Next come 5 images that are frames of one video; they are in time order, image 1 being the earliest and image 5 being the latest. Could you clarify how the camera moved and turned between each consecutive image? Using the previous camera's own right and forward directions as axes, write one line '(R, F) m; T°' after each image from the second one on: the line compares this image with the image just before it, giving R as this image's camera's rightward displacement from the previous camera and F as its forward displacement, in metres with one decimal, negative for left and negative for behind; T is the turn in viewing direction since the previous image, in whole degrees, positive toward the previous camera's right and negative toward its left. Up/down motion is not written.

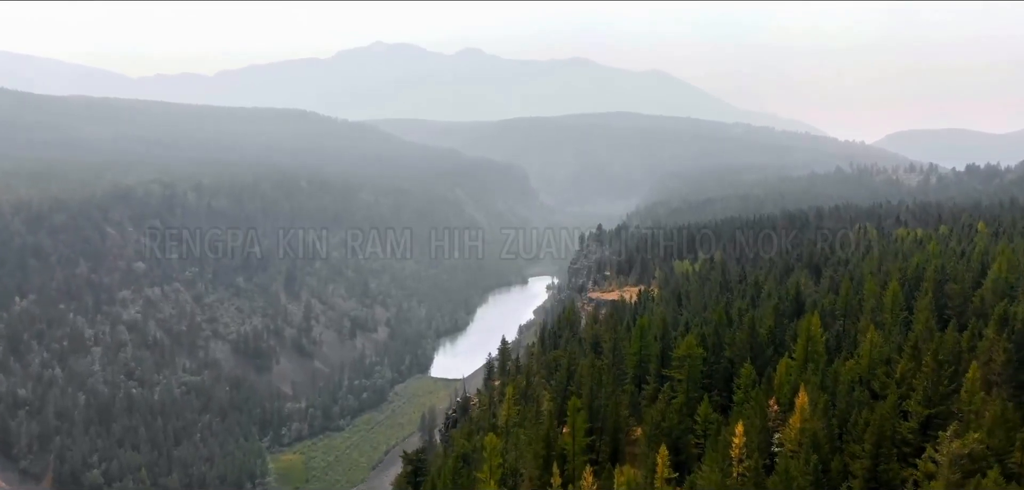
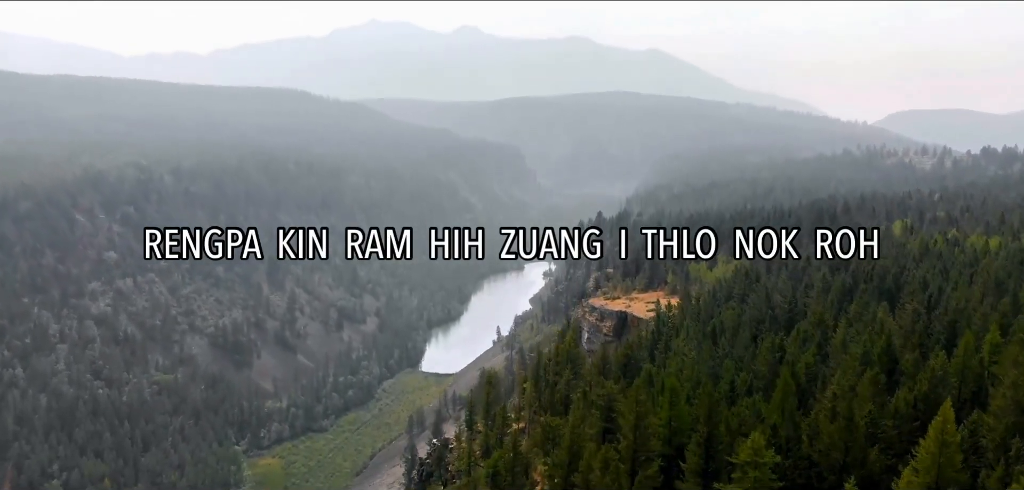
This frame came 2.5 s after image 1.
(+0.5, +8.0) m; 0°
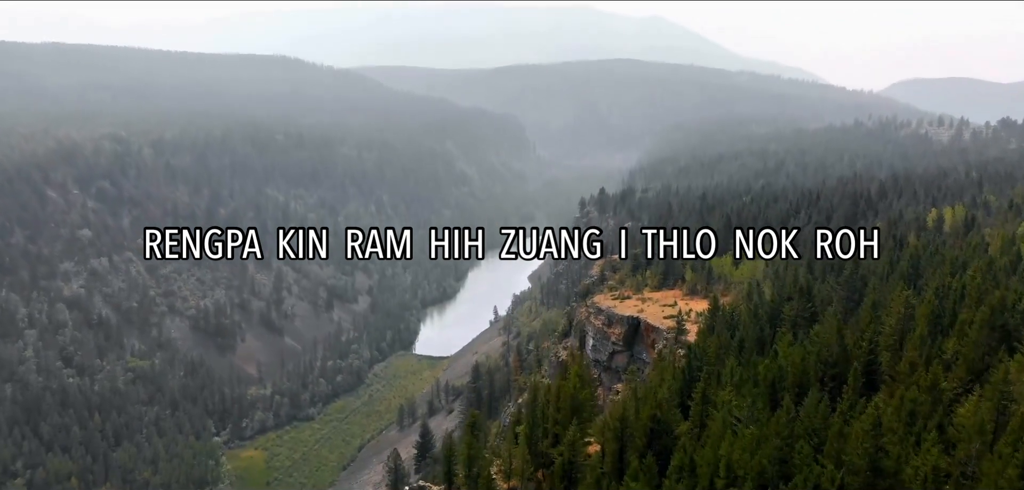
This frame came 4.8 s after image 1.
(+0.4, +7.2) m; 0°
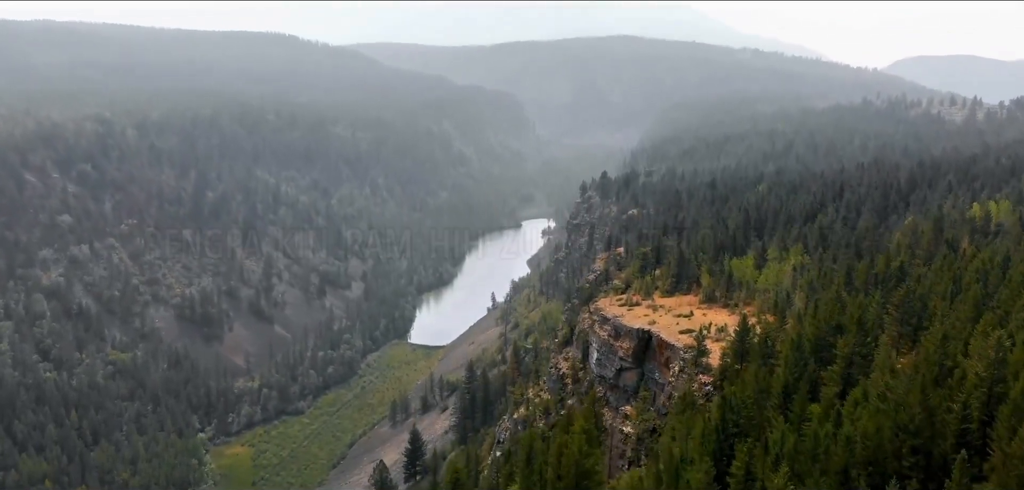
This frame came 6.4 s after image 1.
(+0.2, +5.0) m; 0°
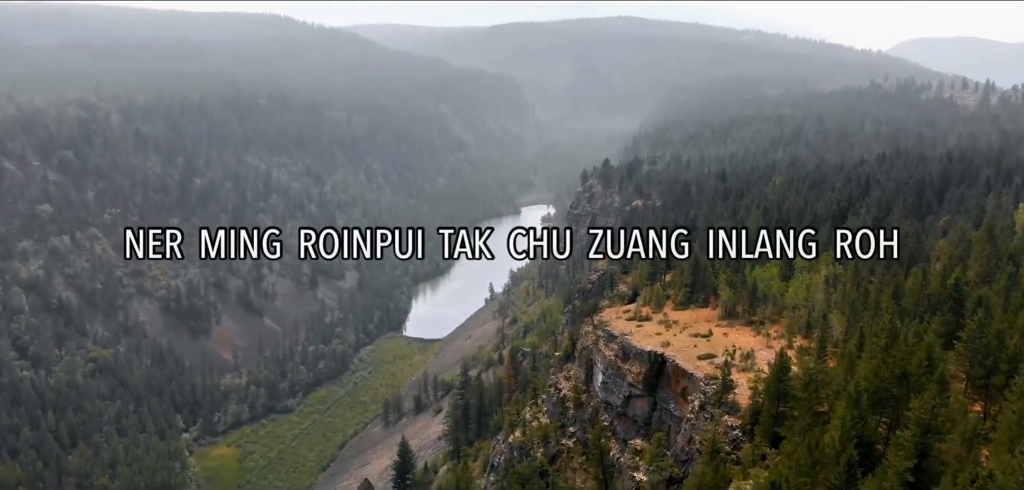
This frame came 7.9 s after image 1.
(+0.2, +4.5) m; 0°
